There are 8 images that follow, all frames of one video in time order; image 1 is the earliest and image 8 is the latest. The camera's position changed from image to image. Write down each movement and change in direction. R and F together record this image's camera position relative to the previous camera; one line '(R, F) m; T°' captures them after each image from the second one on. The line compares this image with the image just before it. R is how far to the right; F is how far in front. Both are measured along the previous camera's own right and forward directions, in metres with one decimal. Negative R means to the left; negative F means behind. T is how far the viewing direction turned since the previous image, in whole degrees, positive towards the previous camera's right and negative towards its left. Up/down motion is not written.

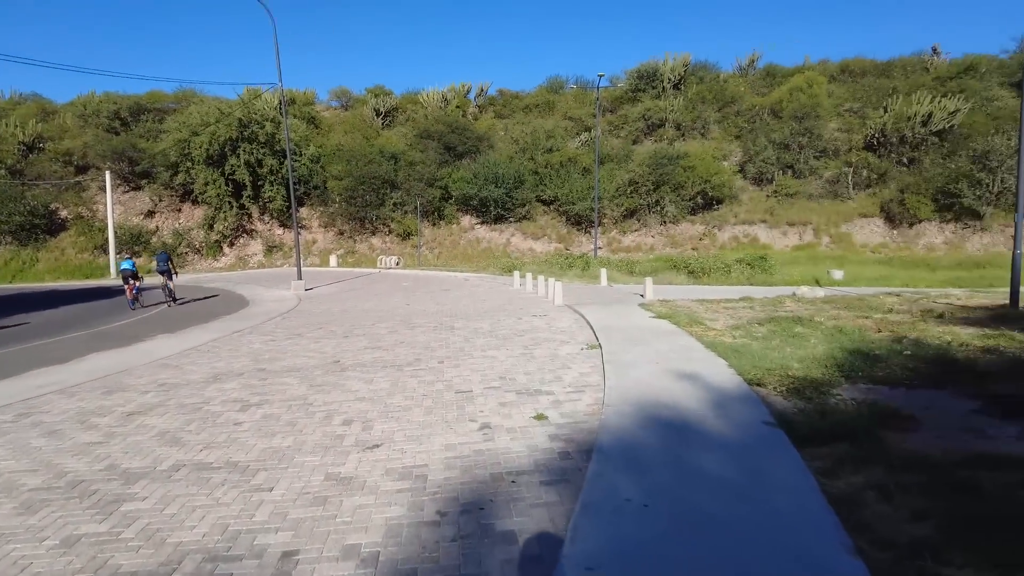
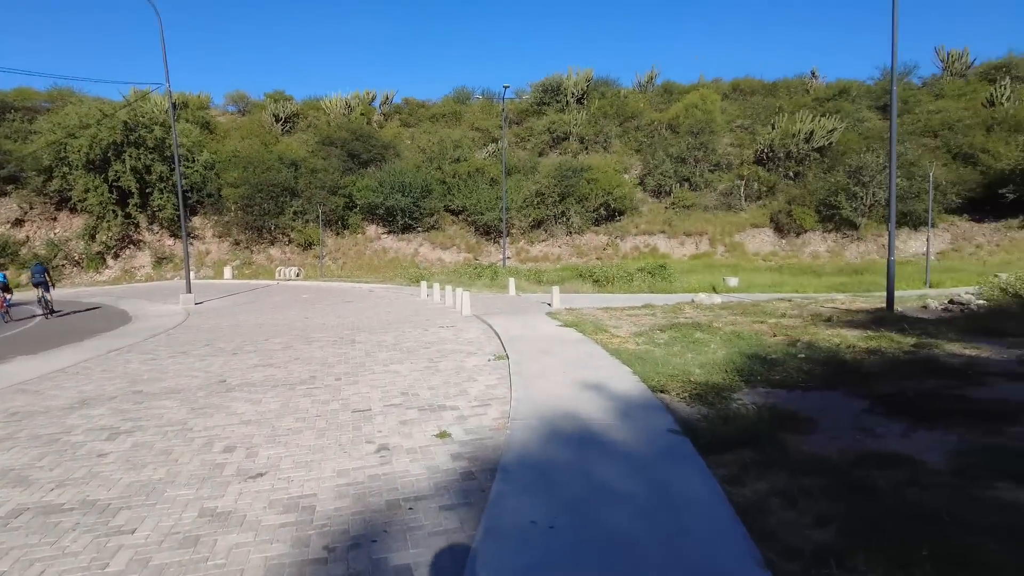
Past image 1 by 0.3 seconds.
(+0.1, +0.2) m; +8°
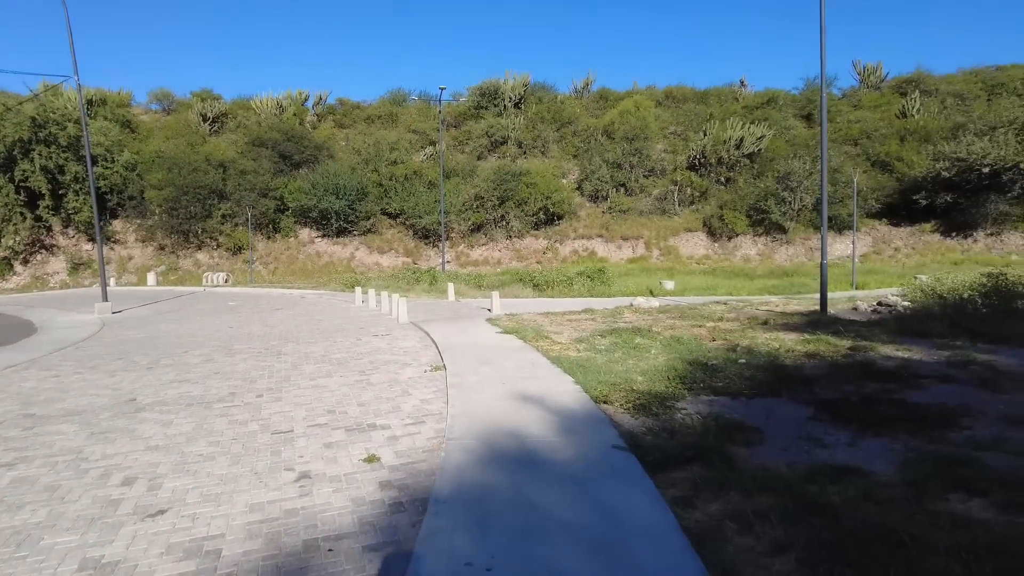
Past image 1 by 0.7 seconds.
(0.0, +0.3) m; +5°
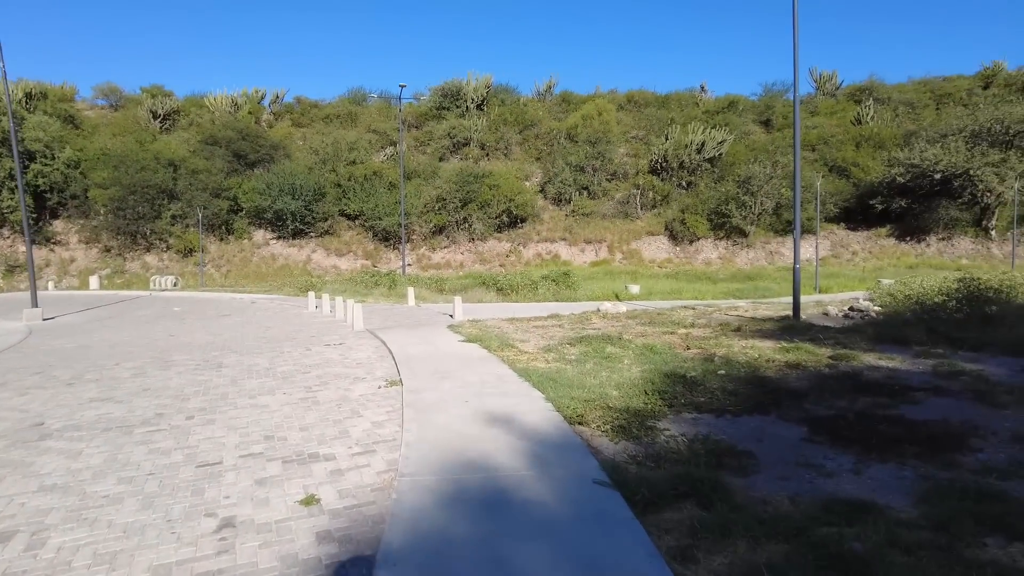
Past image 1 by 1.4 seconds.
(0.0, +0.7) m; +3°
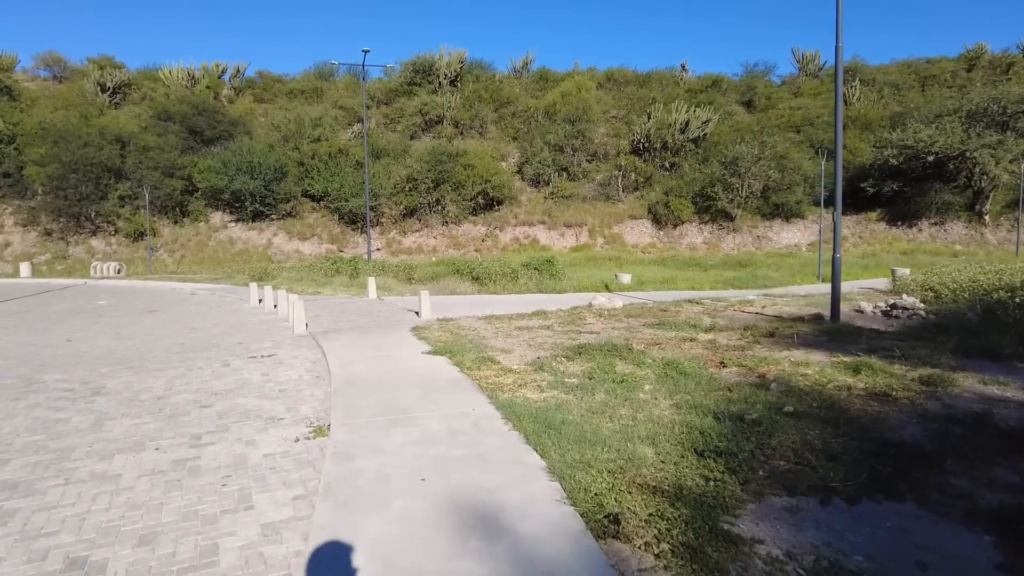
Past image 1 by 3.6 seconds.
(-0.1, +2.3) m; +2°
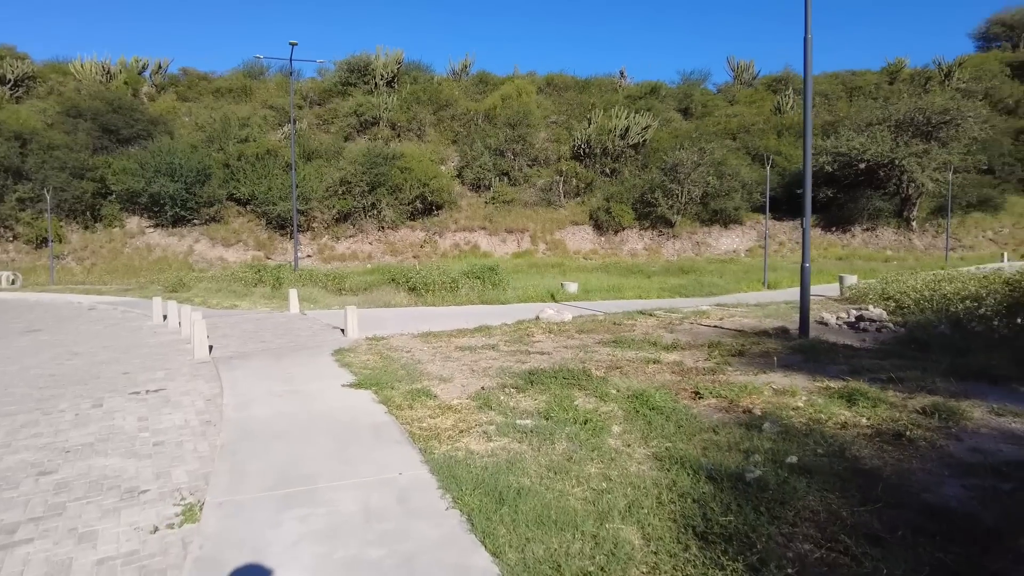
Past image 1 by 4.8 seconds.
(0.0, +1.2) m; +5°
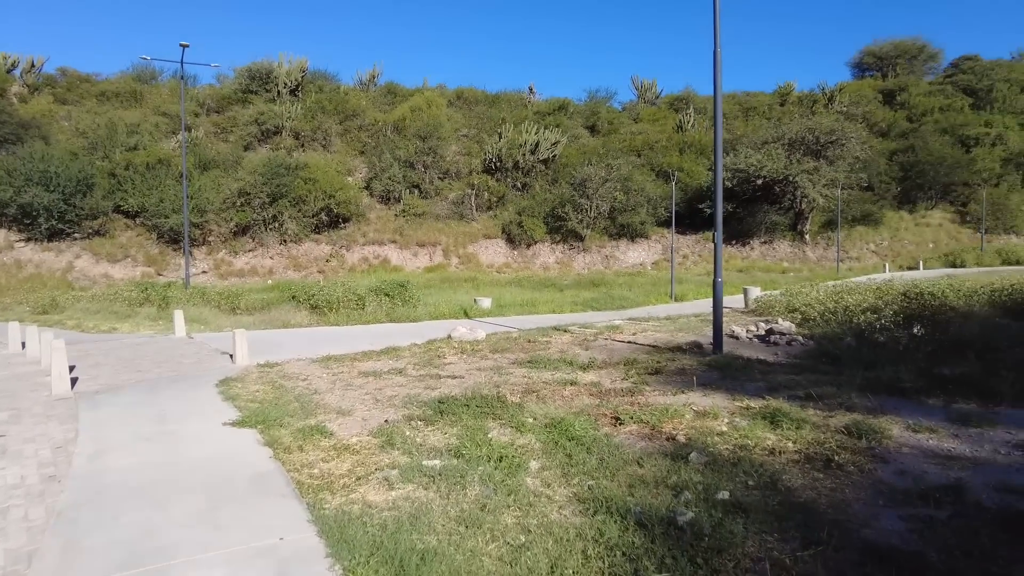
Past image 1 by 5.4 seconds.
(+0.1, +0.5) m; +7°
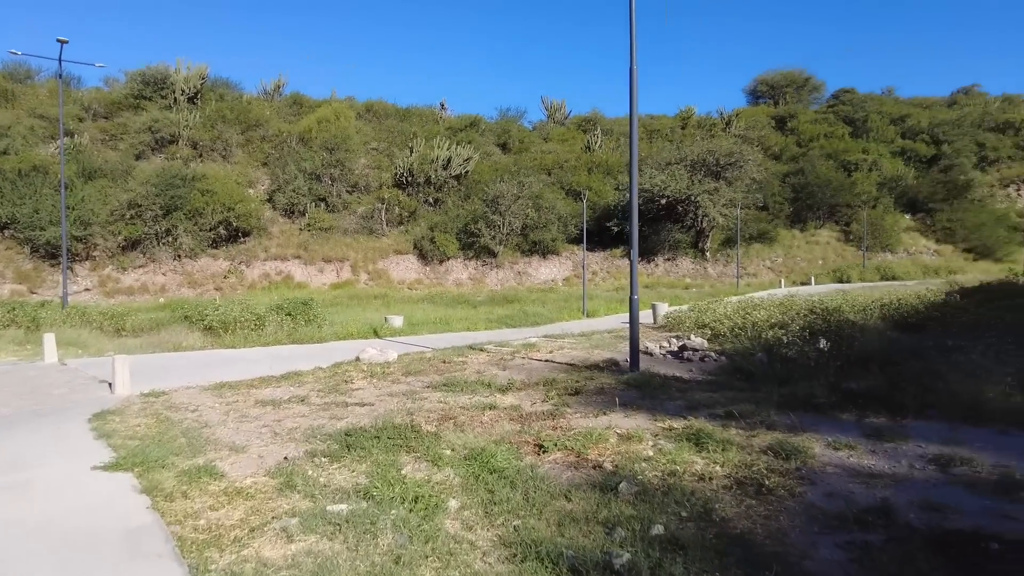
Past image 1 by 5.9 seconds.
(0.0, +0.4) m; +8°
